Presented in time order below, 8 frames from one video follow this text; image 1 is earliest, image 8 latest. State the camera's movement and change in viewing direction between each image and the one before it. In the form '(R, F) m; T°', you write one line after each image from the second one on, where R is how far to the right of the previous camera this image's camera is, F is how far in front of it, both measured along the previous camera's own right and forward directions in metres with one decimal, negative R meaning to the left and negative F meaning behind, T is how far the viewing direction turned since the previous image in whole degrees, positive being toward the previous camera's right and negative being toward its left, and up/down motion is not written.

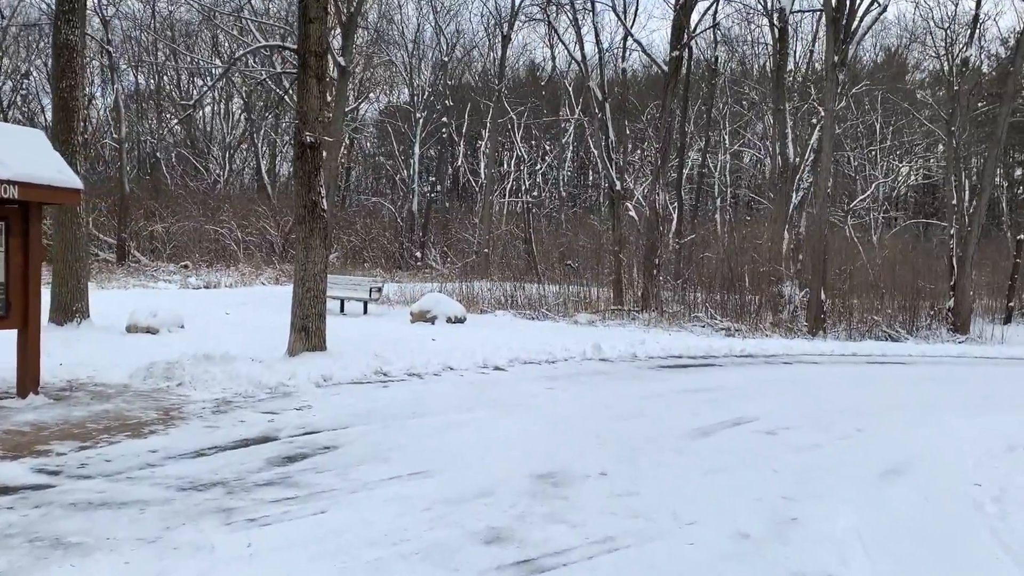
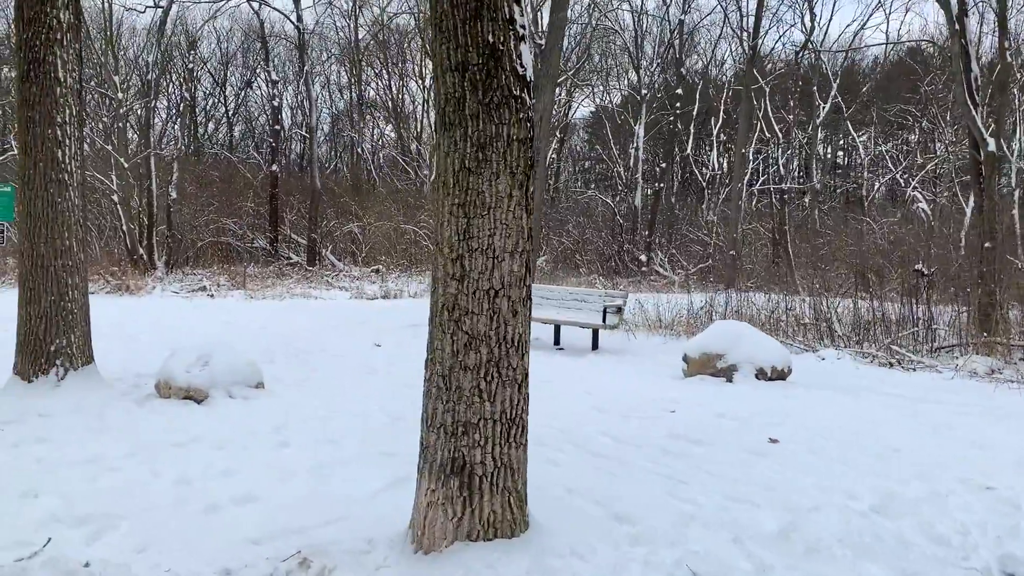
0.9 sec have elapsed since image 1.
(-0.8, +3.2) m; -14°
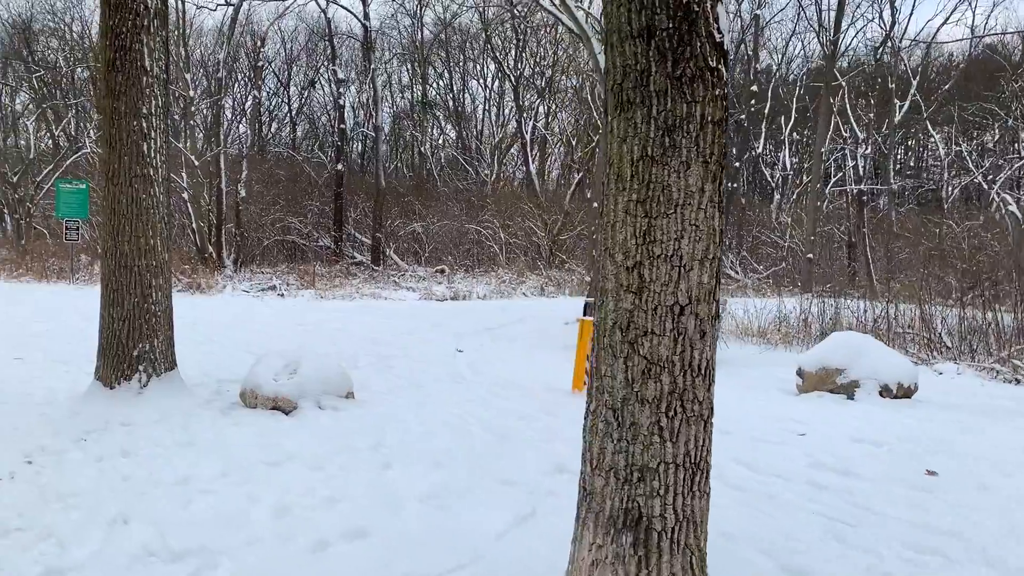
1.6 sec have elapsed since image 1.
(-0.3, +0.5) m; -4°
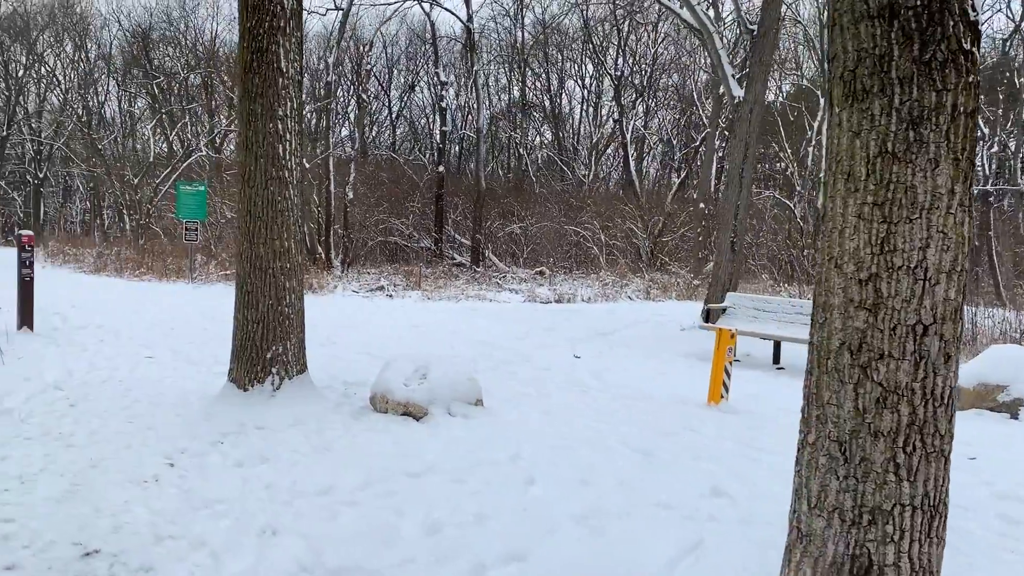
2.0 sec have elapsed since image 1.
(-0.3, +0.2) m; -6°
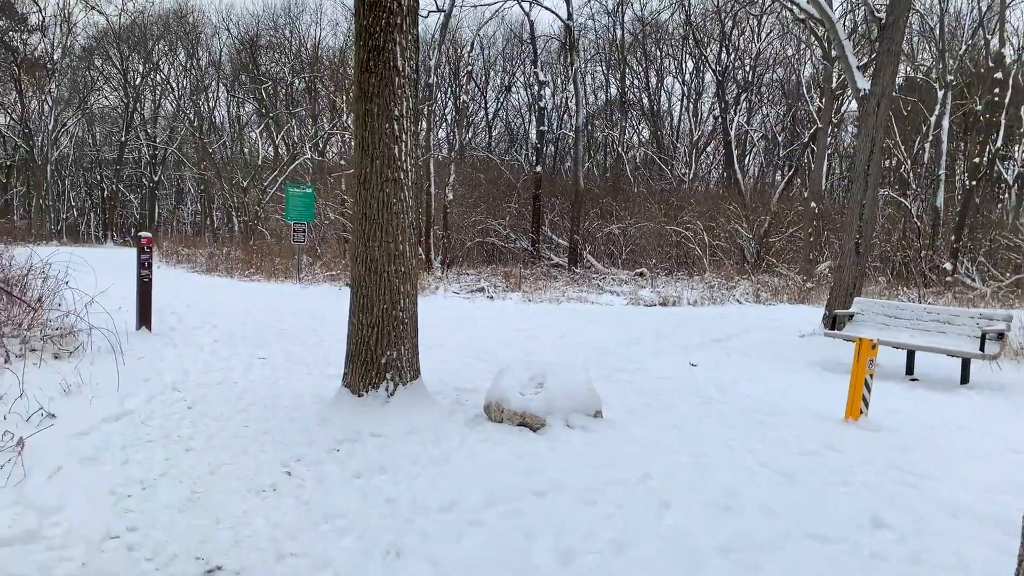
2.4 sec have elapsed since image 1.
(-0.2, +0.2) m; -6°
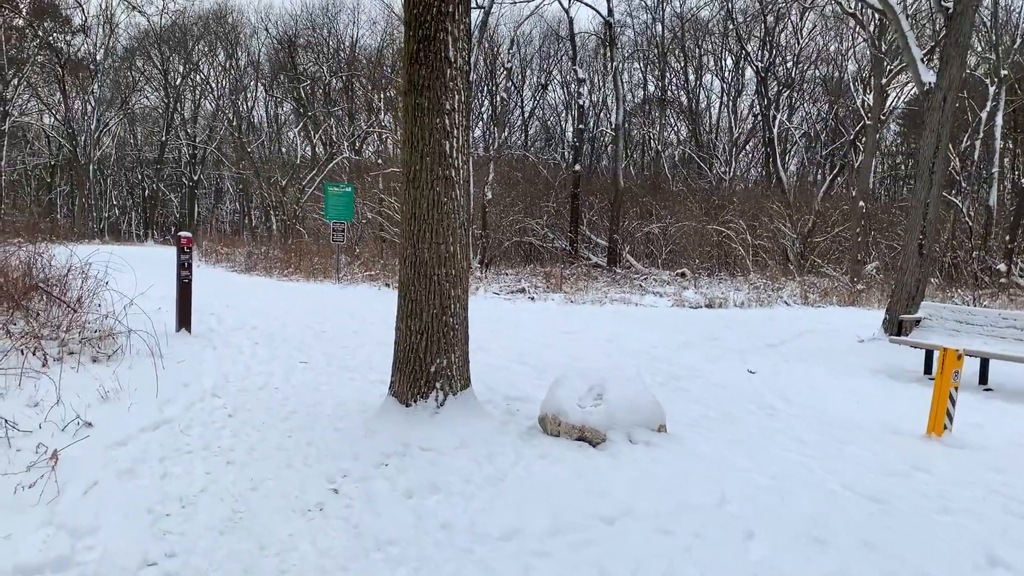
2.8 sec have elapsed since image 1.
(-0.1, +0.3) m; -2°
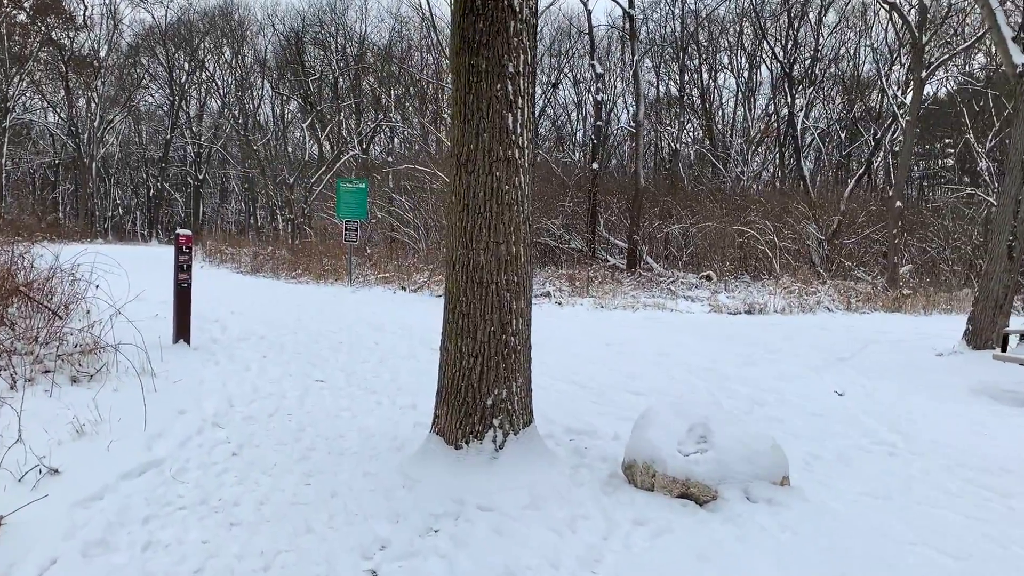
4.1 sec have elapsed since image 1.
(-0.3, +1.0) m; 0°
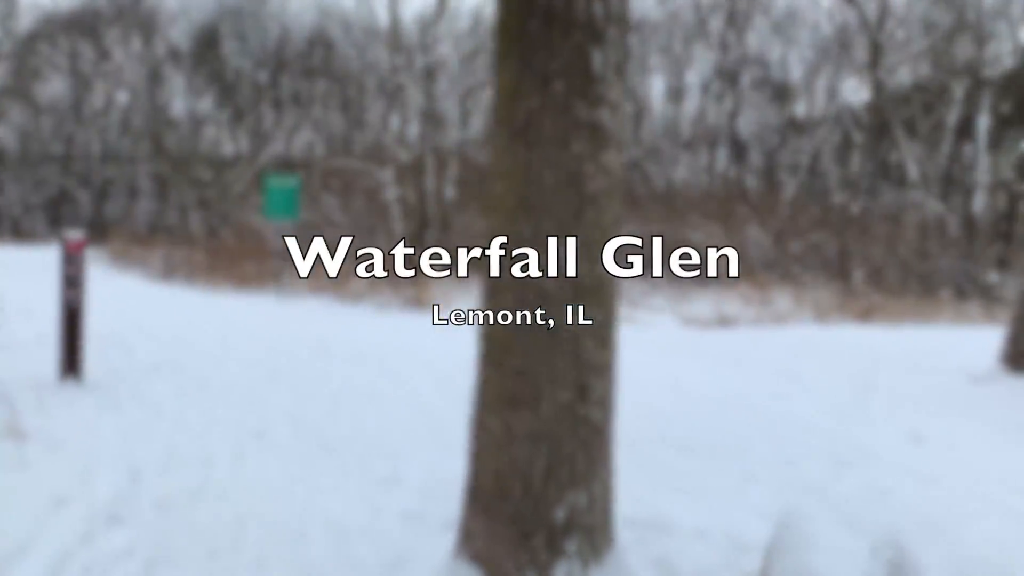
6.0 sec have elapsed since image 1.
(-0.4, +1.4) m; +5°
